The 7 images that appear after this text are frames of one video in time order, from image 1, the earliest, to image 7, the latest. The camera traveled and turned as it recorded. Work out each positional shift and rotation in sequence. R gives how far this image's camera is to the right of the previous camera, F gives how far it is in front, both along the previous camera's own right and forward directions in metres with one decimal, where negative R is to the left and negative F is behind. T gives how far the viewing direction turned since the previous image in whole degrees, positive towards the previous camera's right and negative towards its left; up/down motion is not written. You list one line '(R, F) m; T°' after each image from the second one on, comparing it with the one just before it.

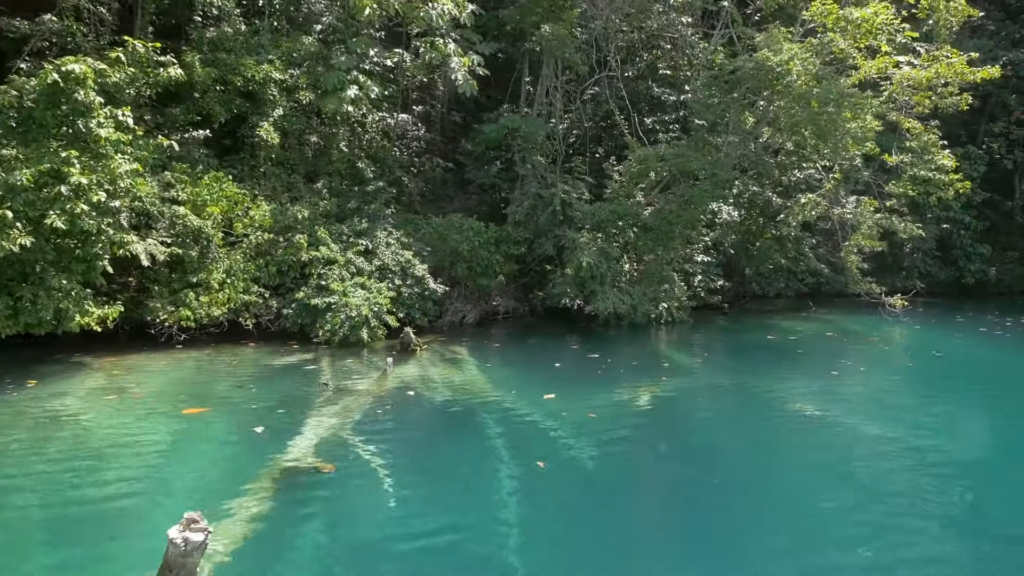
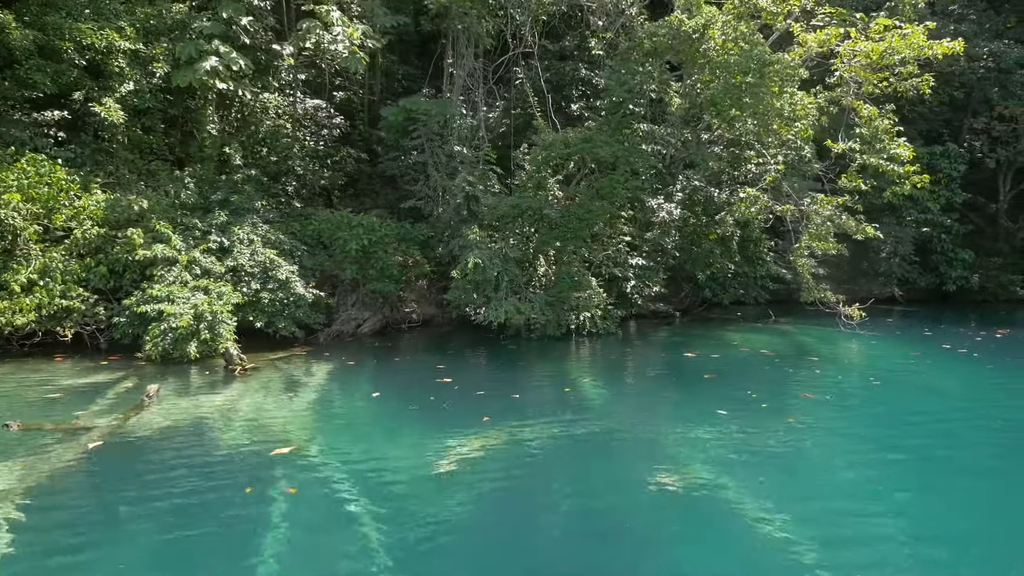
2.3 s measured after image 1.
(+2.3, +1.7) m; 0°
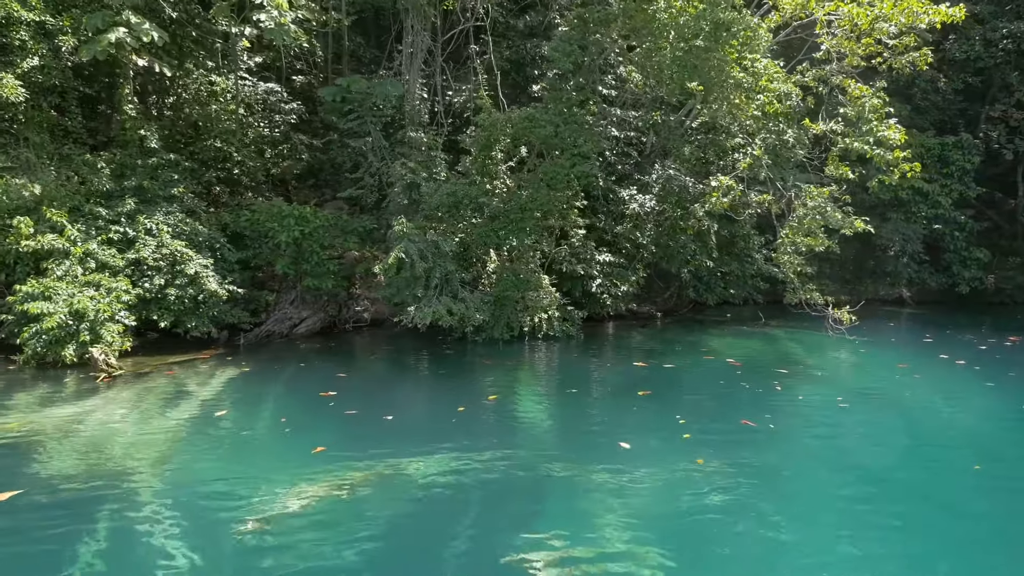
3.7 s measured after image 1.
(+1.4, +1.1) m; -1°
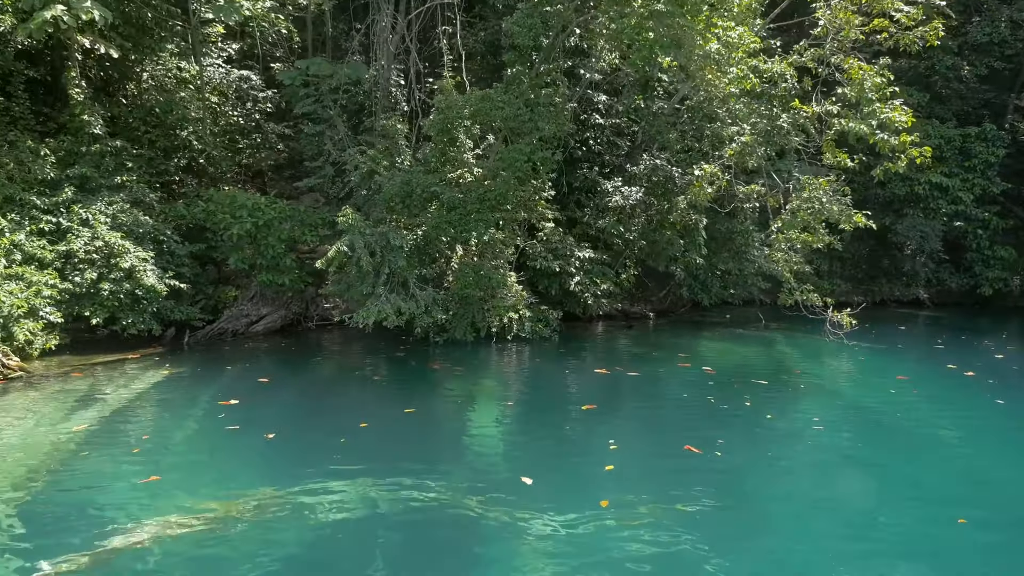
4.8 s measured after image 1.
(+0.9, +0.8) m; -2°
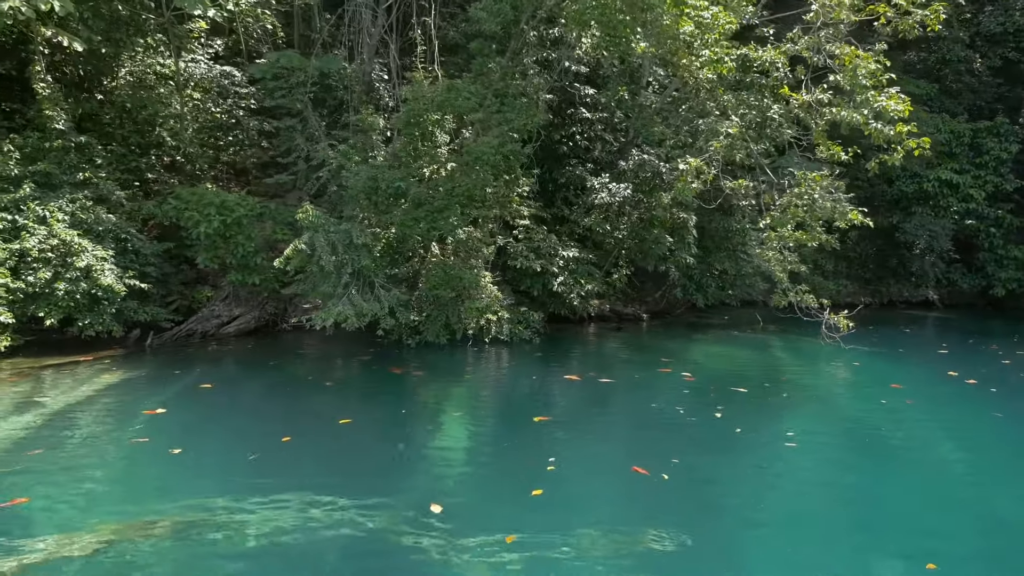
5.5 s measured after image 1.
(+0.6, +0.4) m; -1°
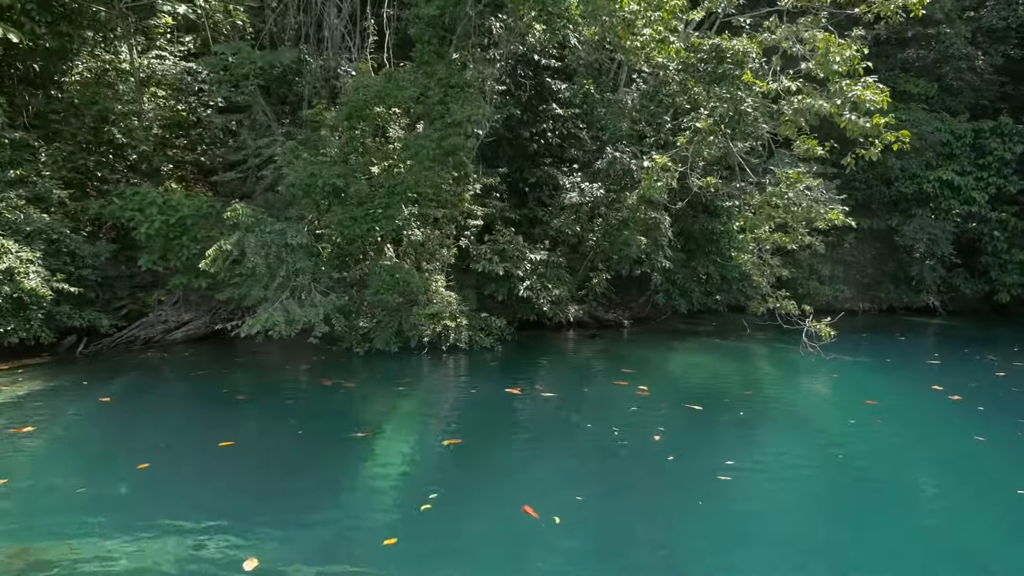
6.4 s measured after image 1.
(+0.8, +0.6) m; -1°
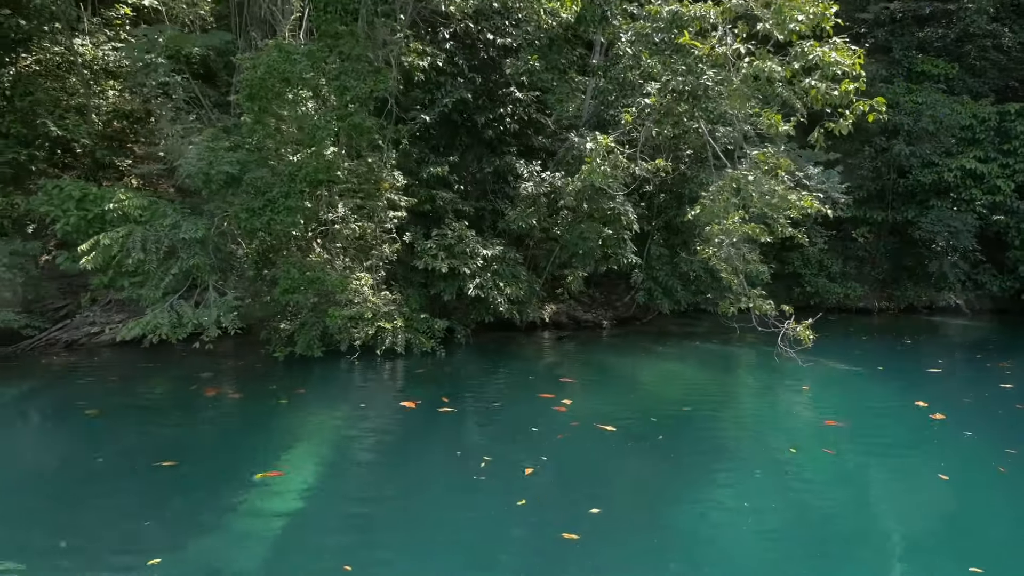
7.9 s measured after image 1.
(+1.3, +0.9) m; -2°
